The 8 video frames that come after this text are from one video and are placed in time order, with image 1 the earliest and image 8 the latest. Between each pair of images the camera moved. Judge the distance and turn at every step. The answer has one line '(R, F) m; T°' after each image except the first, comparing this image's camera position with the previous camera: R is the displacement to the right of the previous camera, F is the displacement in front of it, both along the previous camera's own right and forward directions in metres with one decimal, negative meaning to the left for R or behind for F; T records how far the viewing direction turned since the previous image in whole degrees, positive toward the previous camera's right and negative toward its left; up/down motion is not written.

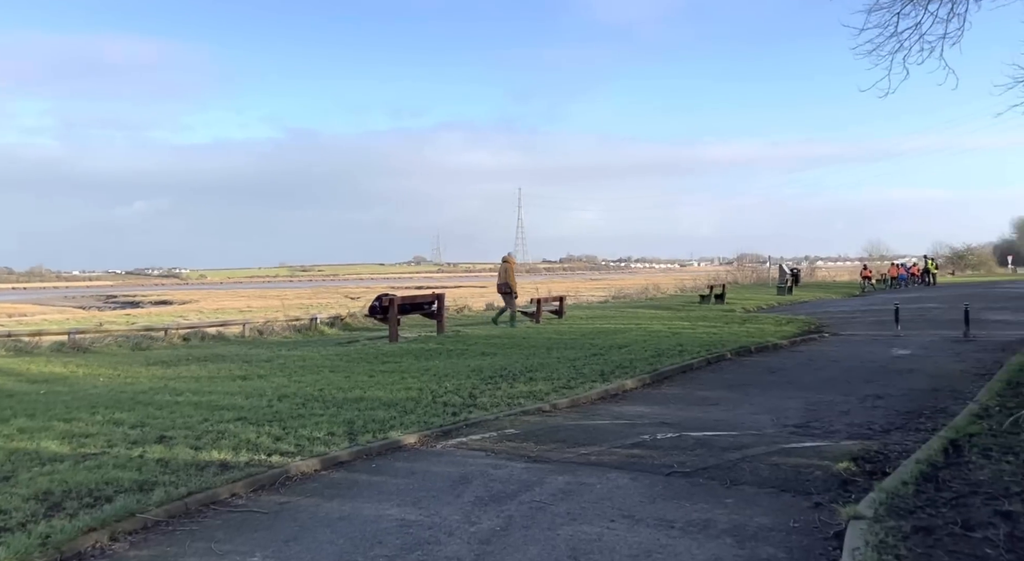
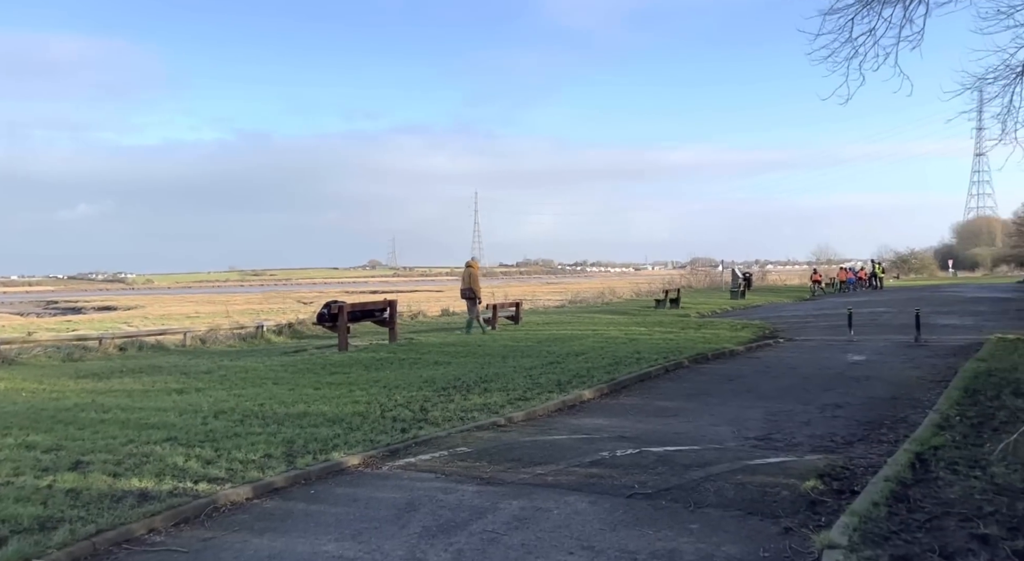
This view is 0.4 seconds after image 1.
(0.0, +0.2) m; +3°
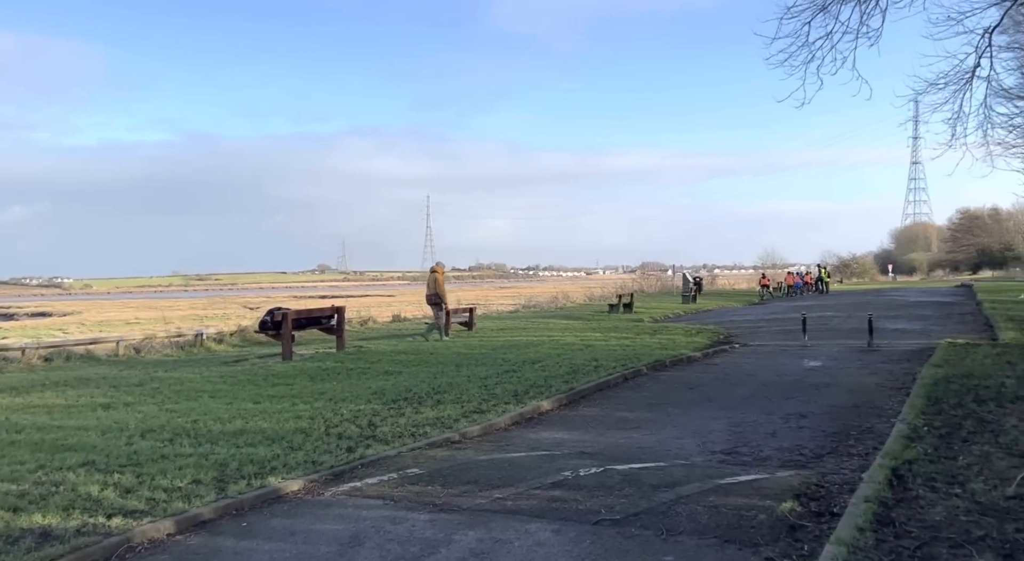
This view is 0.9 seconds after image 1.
(0.0, +0.3) m; +3°
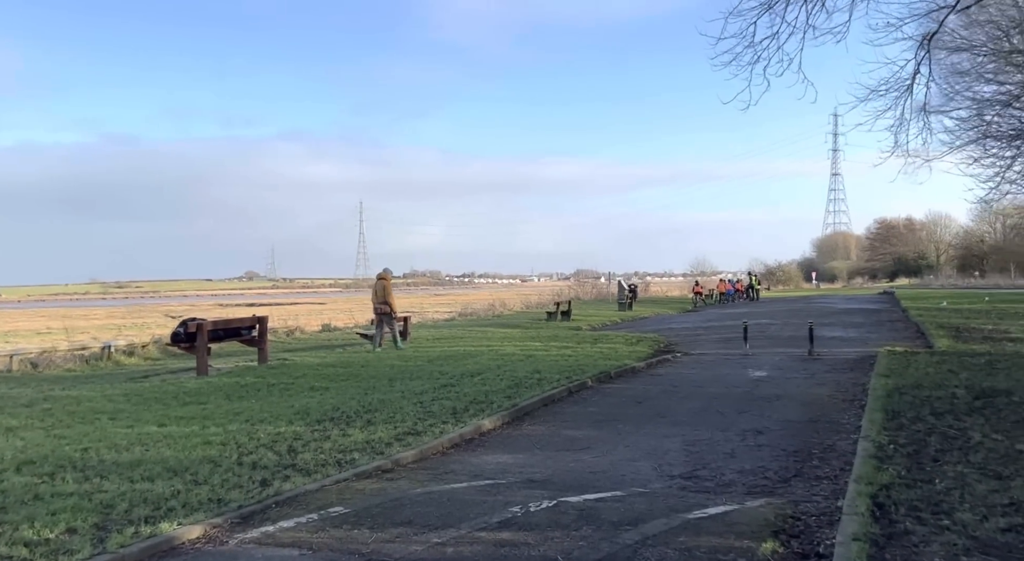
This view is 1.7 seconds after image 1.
(0.0, +0.5) m; +5°
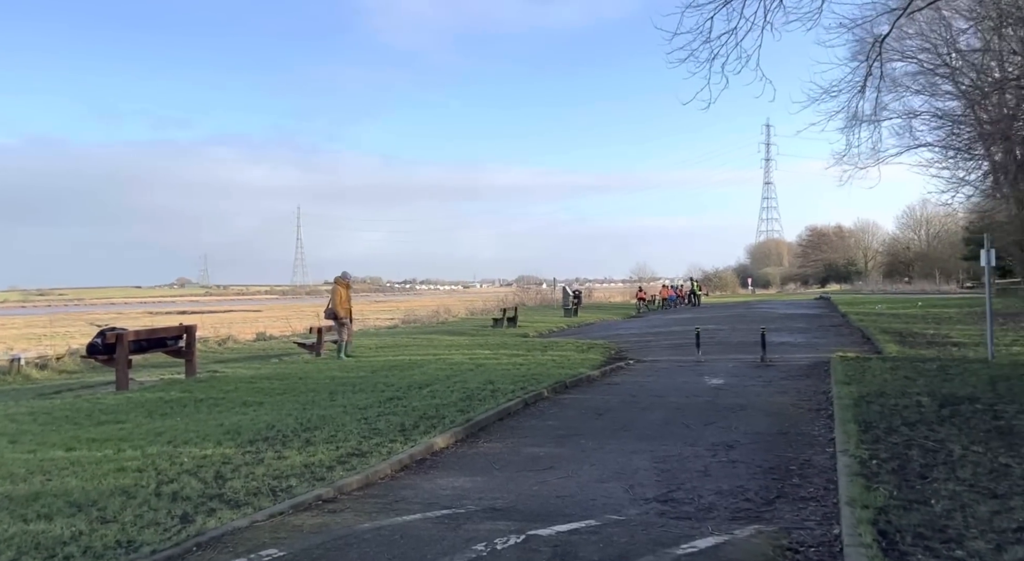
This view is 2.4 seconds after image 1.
(-0.1, +0.4) m; +4°
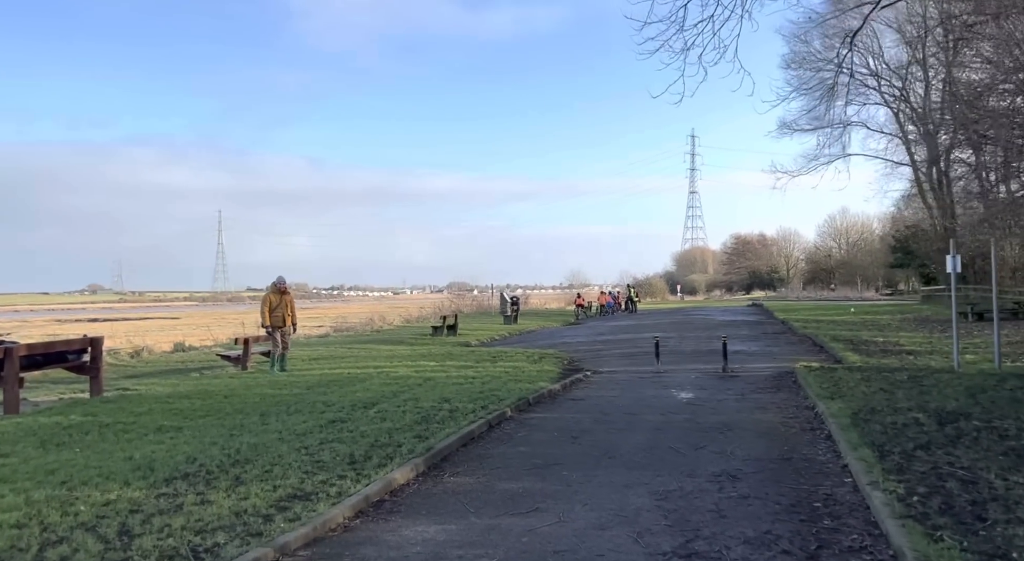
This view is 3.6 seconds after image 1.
(-0.2, +0.8) m; +5°
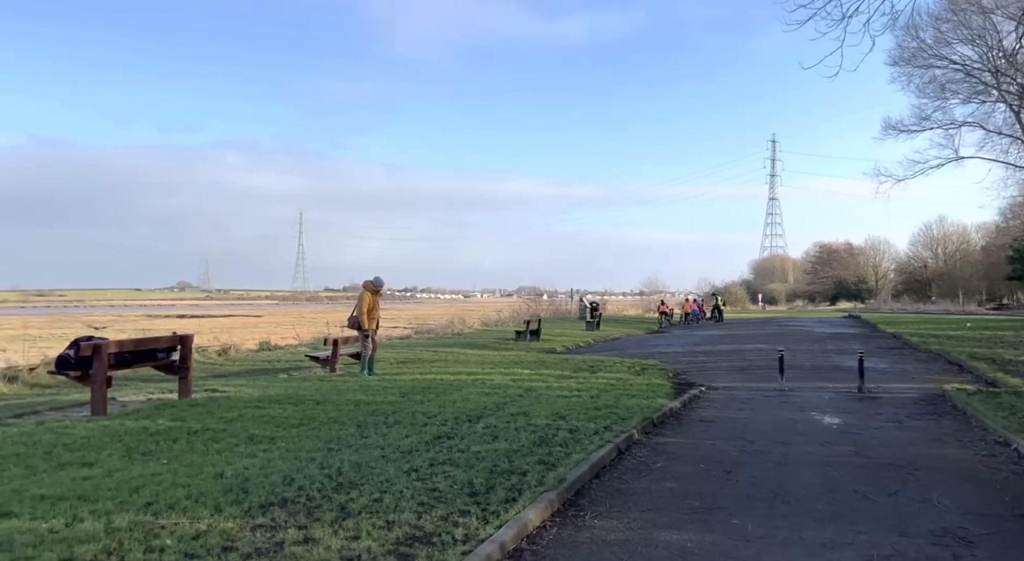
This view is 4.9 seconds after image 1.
(-0.4, +0.8) m; -5°
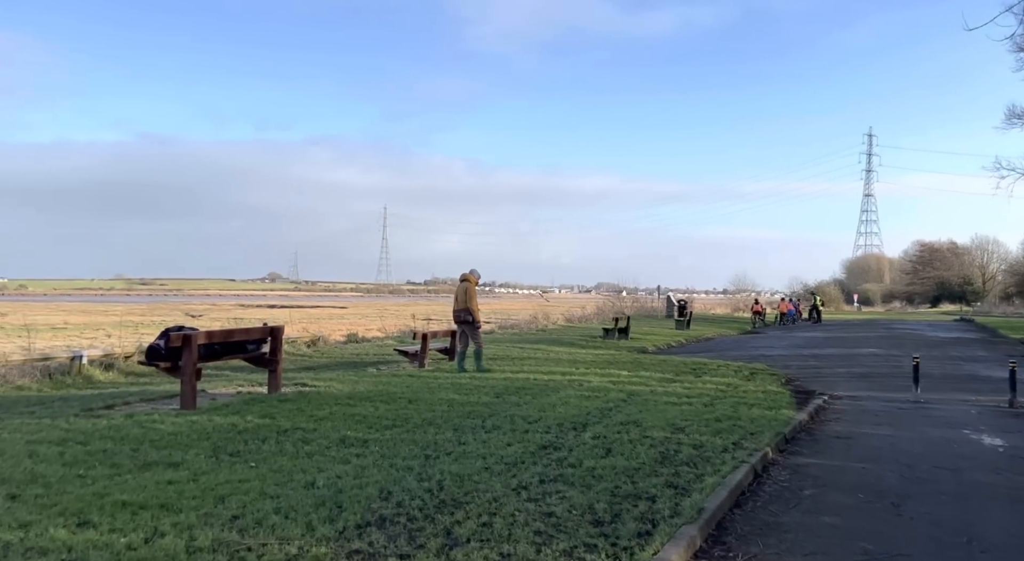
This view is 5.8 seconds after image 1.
(-0.2, +0.6) m; -6°
